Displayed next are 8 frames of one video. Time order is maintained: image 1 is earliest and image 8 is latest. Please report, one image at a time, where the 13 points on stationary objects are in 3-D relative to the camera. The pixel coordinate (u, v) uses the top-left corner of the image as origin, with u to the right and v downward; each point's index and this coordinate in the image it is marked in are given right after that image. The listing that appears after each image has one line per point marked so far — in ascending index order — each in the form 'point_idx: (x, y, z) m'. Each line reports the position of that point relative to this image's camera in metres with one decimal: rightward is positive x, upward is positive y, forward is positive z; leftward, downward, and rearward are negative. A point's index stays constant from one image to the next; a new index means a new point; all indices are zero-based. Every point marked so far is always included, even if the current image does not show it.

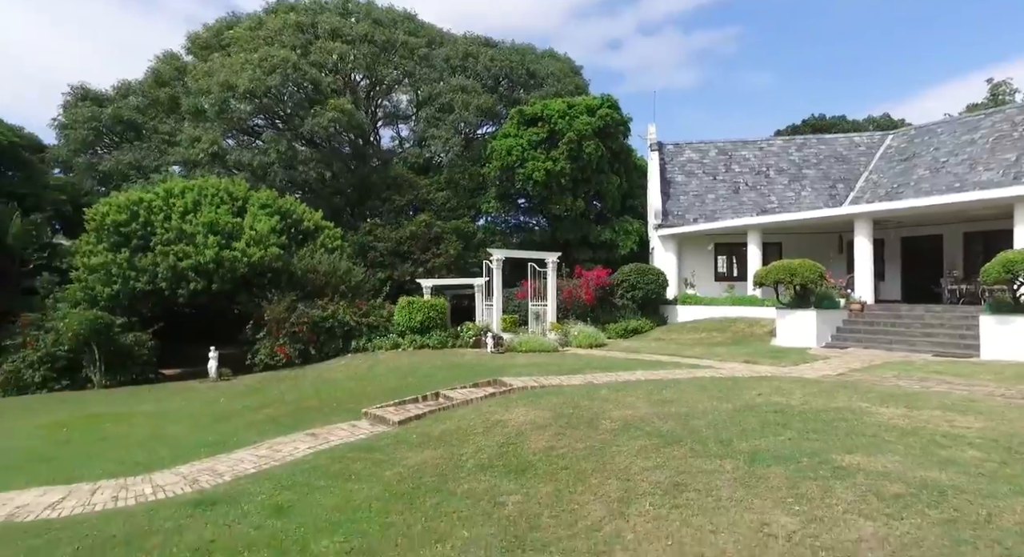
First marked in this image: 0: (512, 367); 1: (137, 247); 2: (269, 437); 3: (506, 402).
0: (0.0, -1.6, +11.1) m
1: (-9.2, +0.8, +14.4) m
2: (-3.1, -2.0, +7.6) m
3: (-0.1, -1.6, +7.8) m
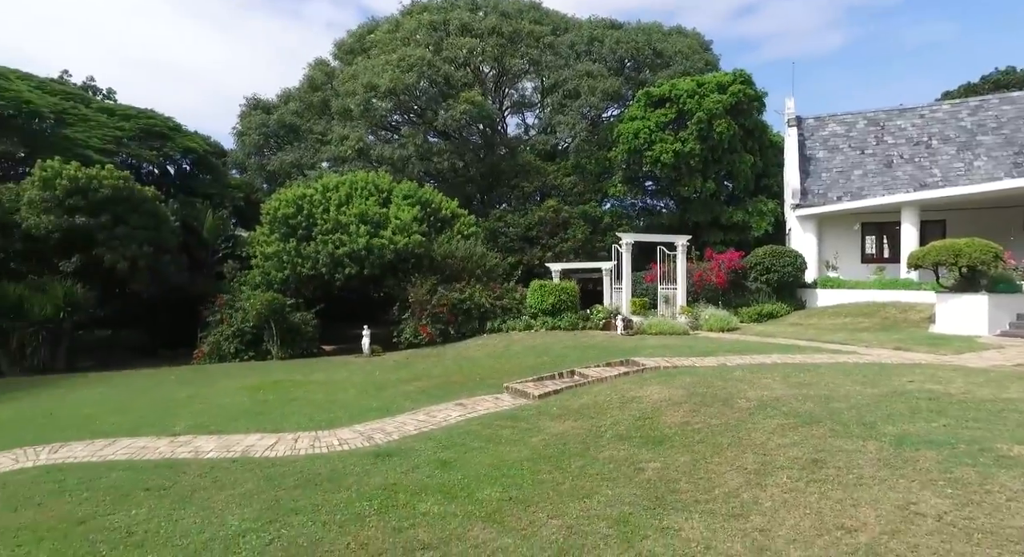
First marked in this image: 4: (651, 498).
0: (+2.5, -1.3, +11.4) m
1: (-5.8, +1.1, +16.4) m
2: (-1.3, -1.8, +8.6) m
3: (+1.8, -1.4, +8.2) m
4: (+1.1, -1.7, +4.7) m
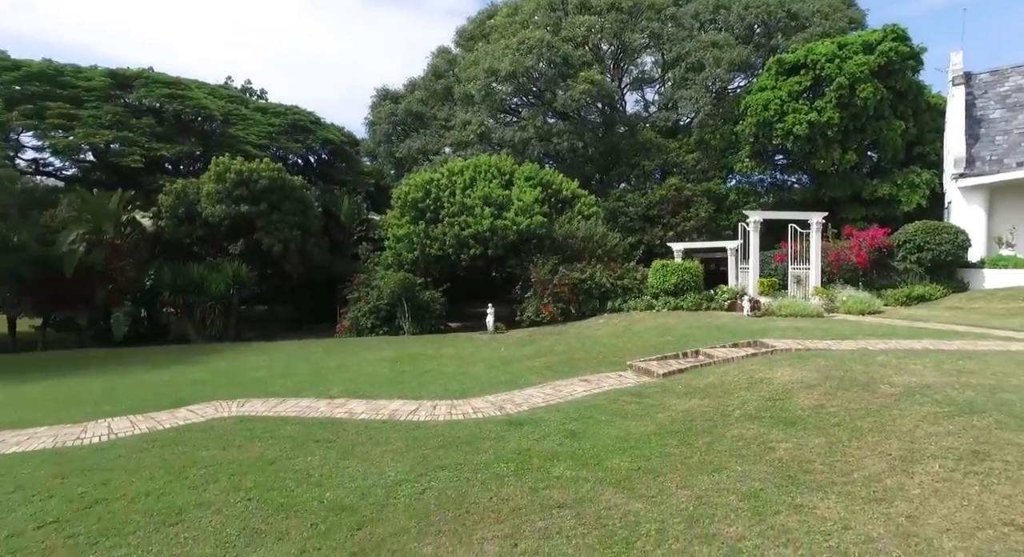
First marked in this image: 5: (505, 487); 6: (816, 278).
0: (+4.8, -1.0, +11.0) m
1: (-2.4, +1.7, +17.4) m
2: (+0.6, -1.5, +9.0) m
3: (+3.5, -1.1, +8.0) m
4: (+2.1, -1.6, +4.7) m
5: (-0.1, -1.7, +4.8) m
6: (+8.2, 0.0, +15.9) m
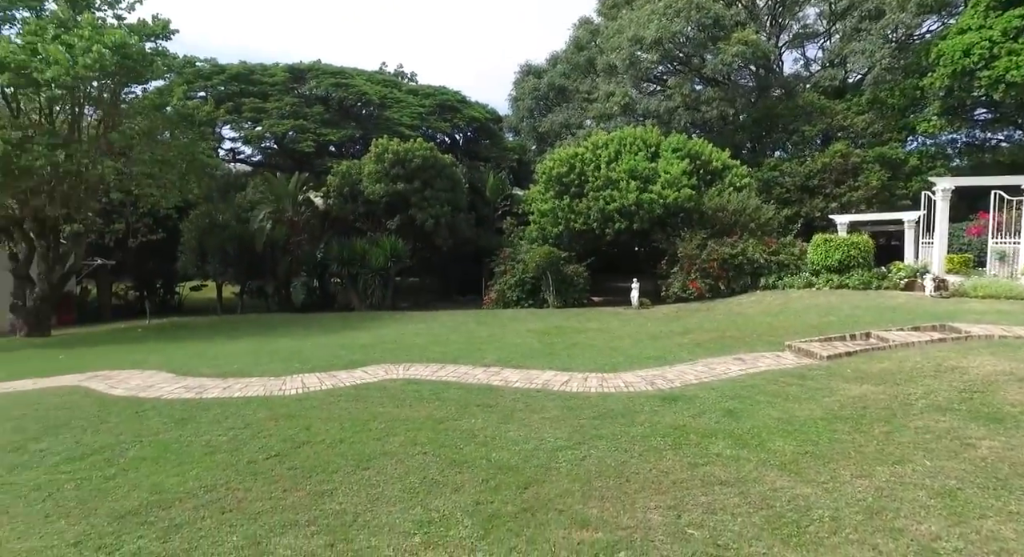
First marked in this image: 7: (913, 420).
0: (+7.4, -0.6, +9.7) m
1: (+1.8, +2.5, +17.5) m
2: (+2.8, -1.2, +8.8) m
3: (+5.4, -0.9, +7.2) m
4: (+3.4, -1.4, +4.2) m
5: (+1.3, -1.5, +4.9) m
6: (+11.8, +0.6, +13.7) m
7: (+3.6, -1.3, +5.3) m
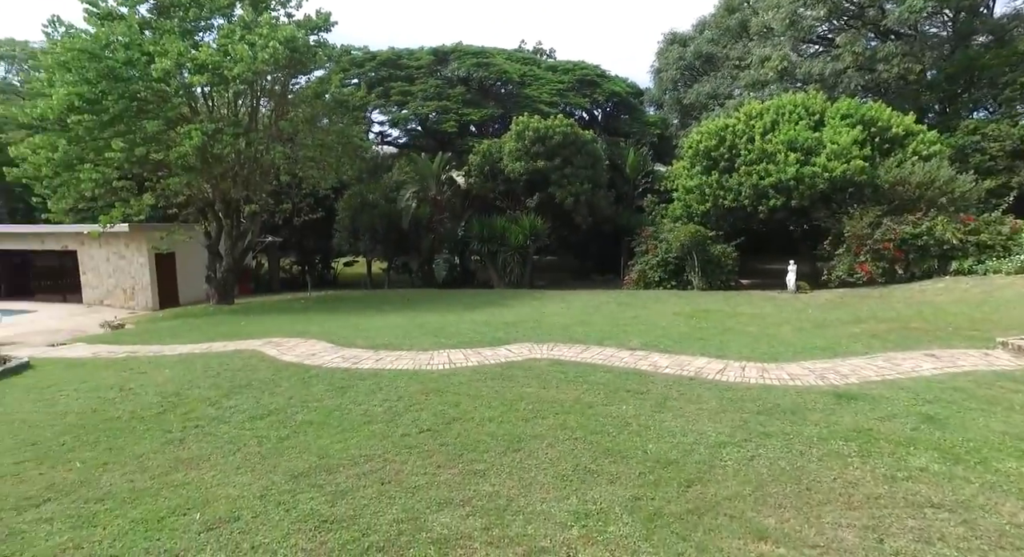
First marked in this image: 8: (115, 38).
0: (+9.5, -0.4, +7.6) m
1: (+5.8, +3.0, +16.3) m
2: (+4.8, -0.9, +7.7) m
3: (+7.0, -0.7, +5.5) m
4: (+4.3, -1.3, +3.1) m
5: (+2.4, -1.4, +4.2) m
6: (+14.7, +0.8, +10.5) m
7: (+4.8, -1.2, +4.2) m
8: (-9.0, +5.4, +13.5) m
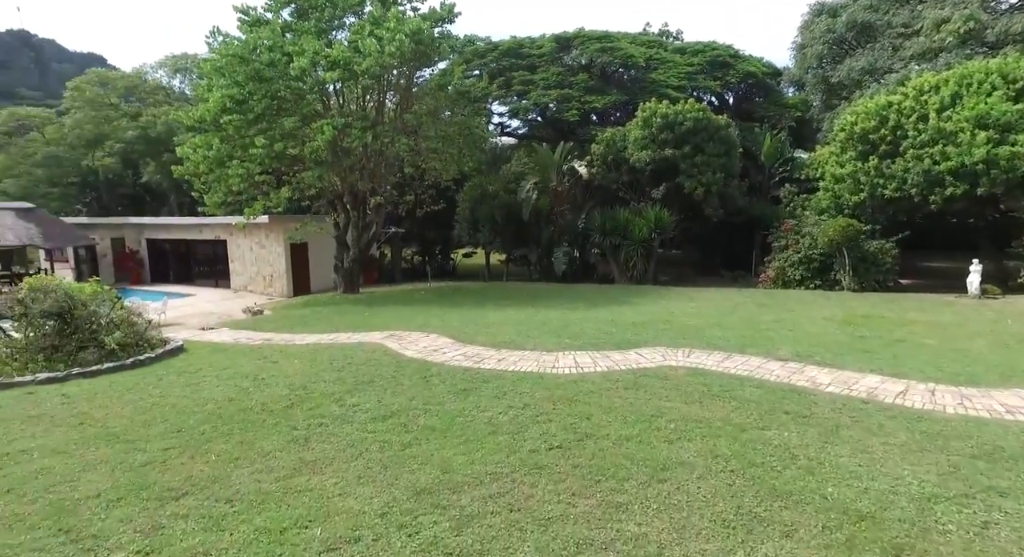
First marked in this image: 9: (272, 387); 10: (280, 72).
0: (+10.9, -0.6, +5.1) m
1: (+9.0, +3.0, +14.3) m
2: (+6.3, -1.0, +6.1) m
3: (+8.1, -0.9, +3.5) m
4: (+5.0, -1.5, +1.7) m
5: (+3.3, -1.4, +3.1) m
6: (+16.5, +0.5, +7.0) m
7: (+5.6, -1.3, +2.6) m
8: (-6.1, +5.7, +14.3) m
9: (-2.6, -1.2, +6.5) m
10: (-5.7, +5.0, +14.4) m
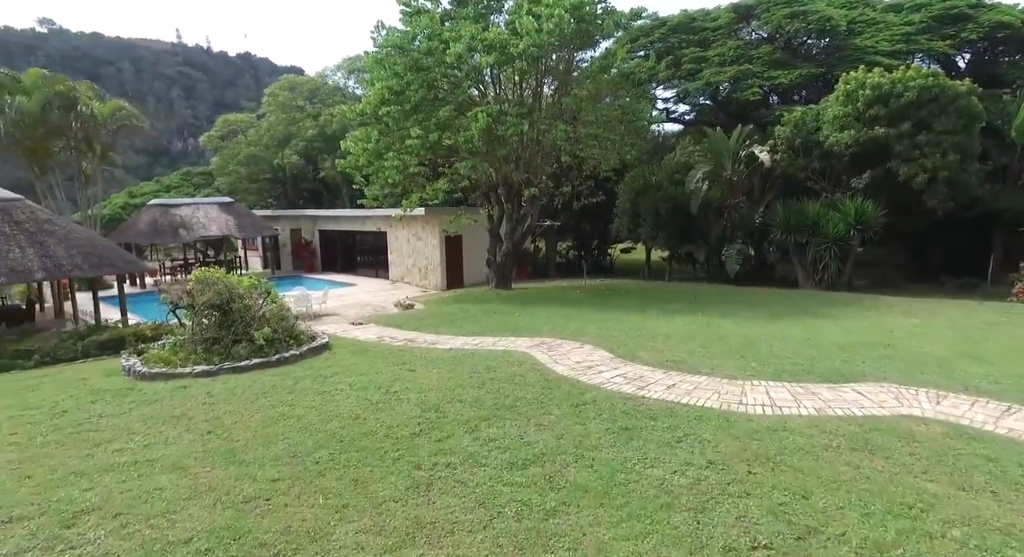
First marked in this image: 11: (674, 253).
0: (+11.7, -1.0, +0.9) m
1: (+12.3, +2.7, +10.2) m
2: (+7.5, -1.3, +3.0) m
3: (+8.5, -1.3, +0.1) m
4: (+5.1, -1.8, -0.9) m
5: (+3.8, -1.7, +0.9) m
6: (+17.6, -0.1, +1.2) m
7: (+5.9, -1.6, -0.2) m
8: (-2.2, +5.9, +14.0) m
9: (-1.1, -1.2, +5.7) m
10: (-1.8, +5.1, +14.0) m
11: (+4.9, +0.8, +18.1) m
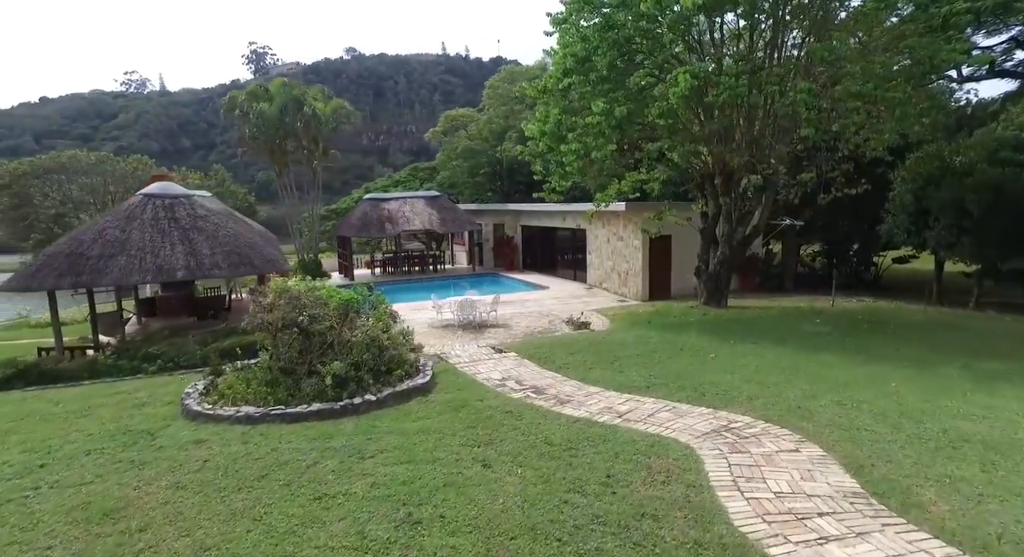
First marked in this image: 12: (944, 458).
0: (+9.3, -2.0, -6.3) m
1: (+13.6, +1.8, +2.0) m
2: (+6.3, -2.0, -2.7) m
3: (+6.1, -2.0, -5.8) m
4: (+2.5, -2.4, -5.4) m
5: (+2.0, -2.2, -3.2) m
6: (+14.9, -1.3, -8.3) m
7: (+3.6, -2.3, -5.0) m
8: (+1.8, +5.6, +11.0) m
9: (-0.6, -1.5, +3.1) m
10: (+2.2, +4.9, +10.9) m
11: (+9.7, +0.2, +12.1) m
12: (+3.2, -1.3, +4.4) m
